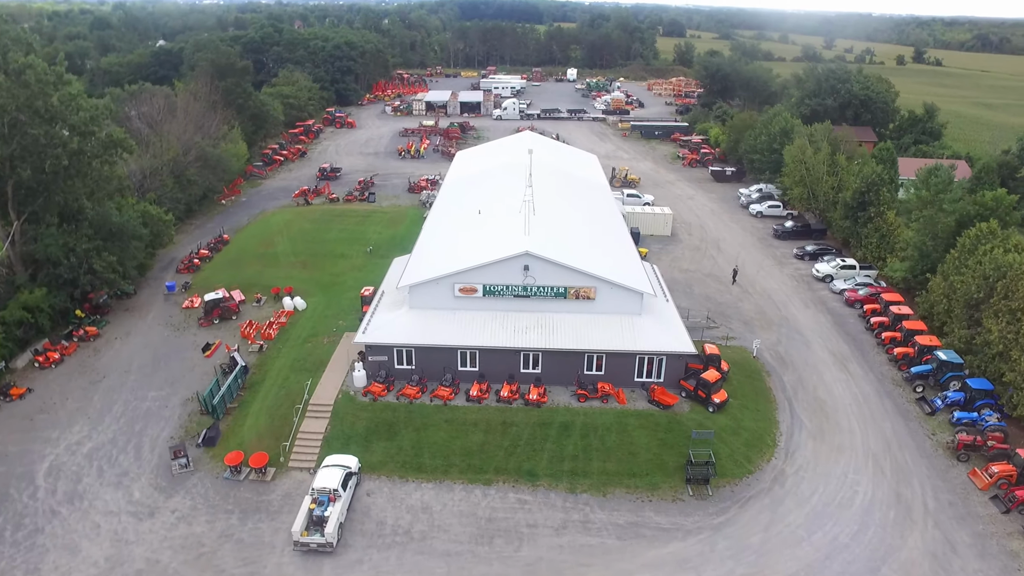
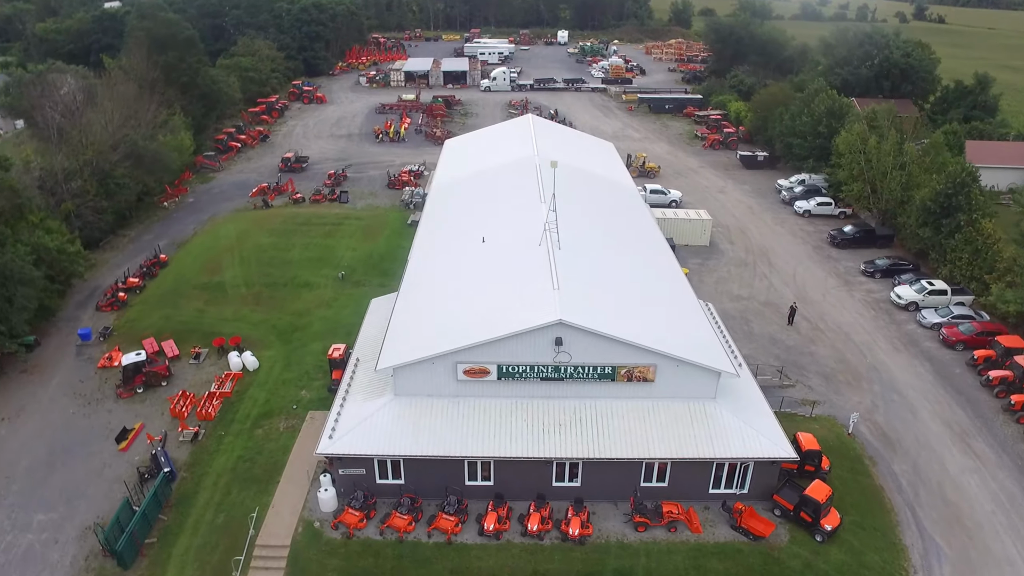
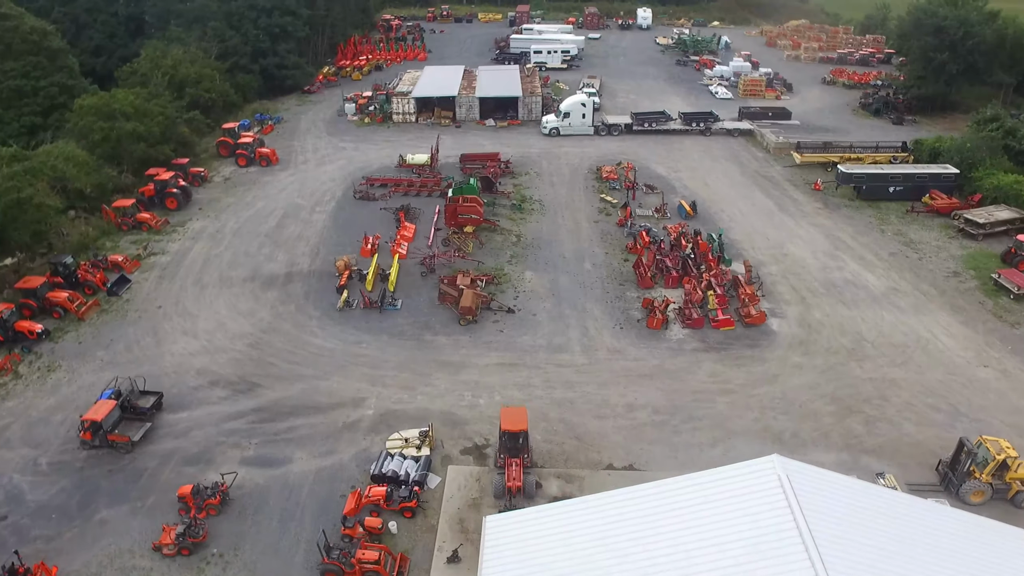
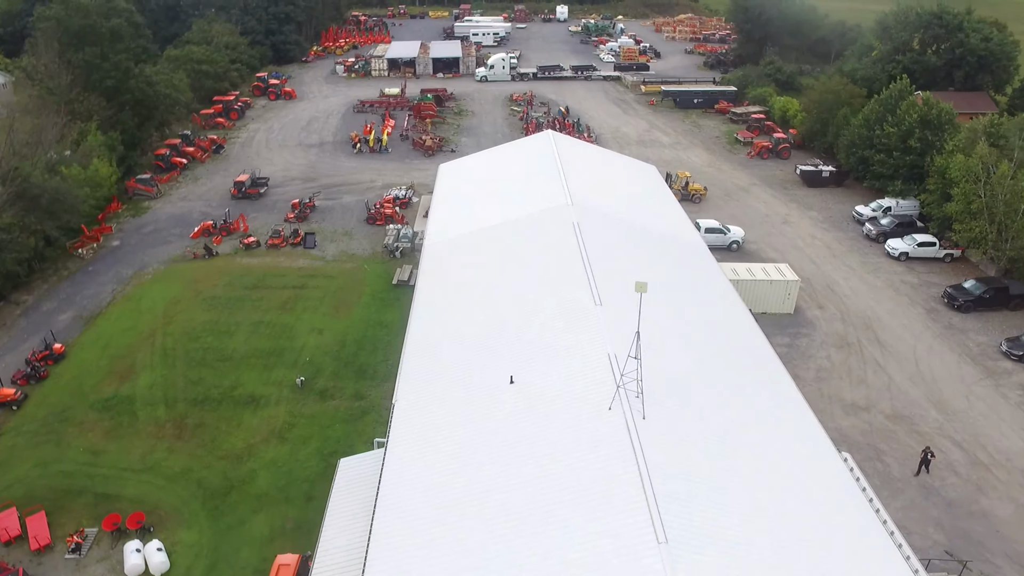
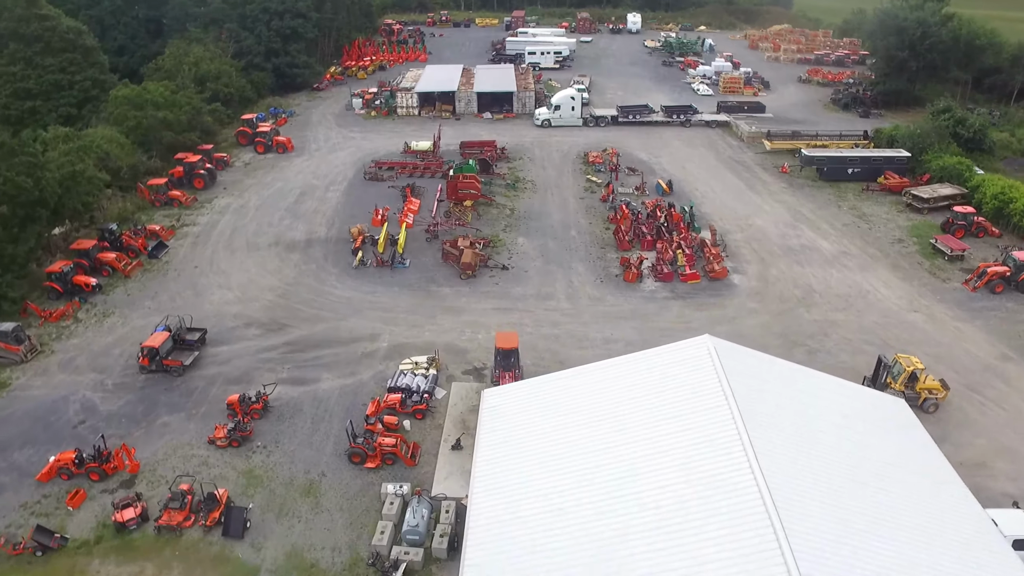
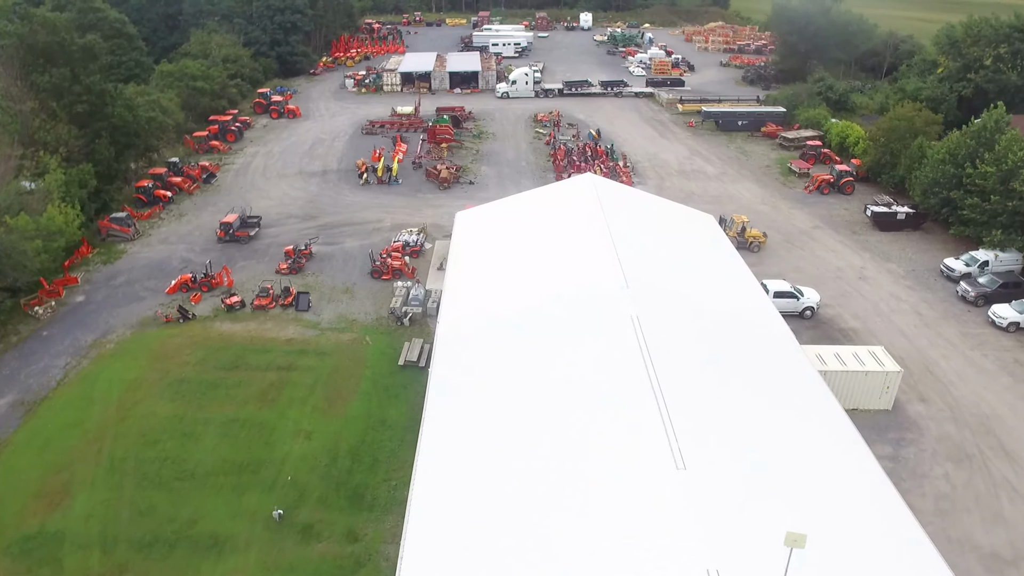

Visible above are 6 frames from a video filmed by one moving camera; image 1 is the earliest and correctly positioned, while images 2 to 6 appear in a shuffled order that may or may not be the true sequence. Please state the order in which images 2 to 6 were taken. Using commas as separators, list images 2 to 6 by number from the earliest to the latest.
2, 4, 6, 5, 3
